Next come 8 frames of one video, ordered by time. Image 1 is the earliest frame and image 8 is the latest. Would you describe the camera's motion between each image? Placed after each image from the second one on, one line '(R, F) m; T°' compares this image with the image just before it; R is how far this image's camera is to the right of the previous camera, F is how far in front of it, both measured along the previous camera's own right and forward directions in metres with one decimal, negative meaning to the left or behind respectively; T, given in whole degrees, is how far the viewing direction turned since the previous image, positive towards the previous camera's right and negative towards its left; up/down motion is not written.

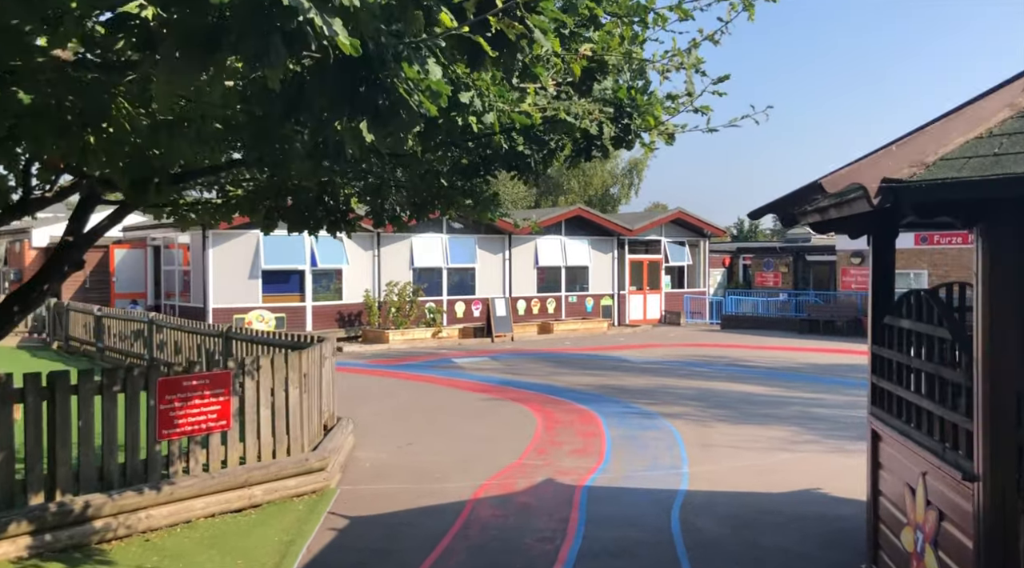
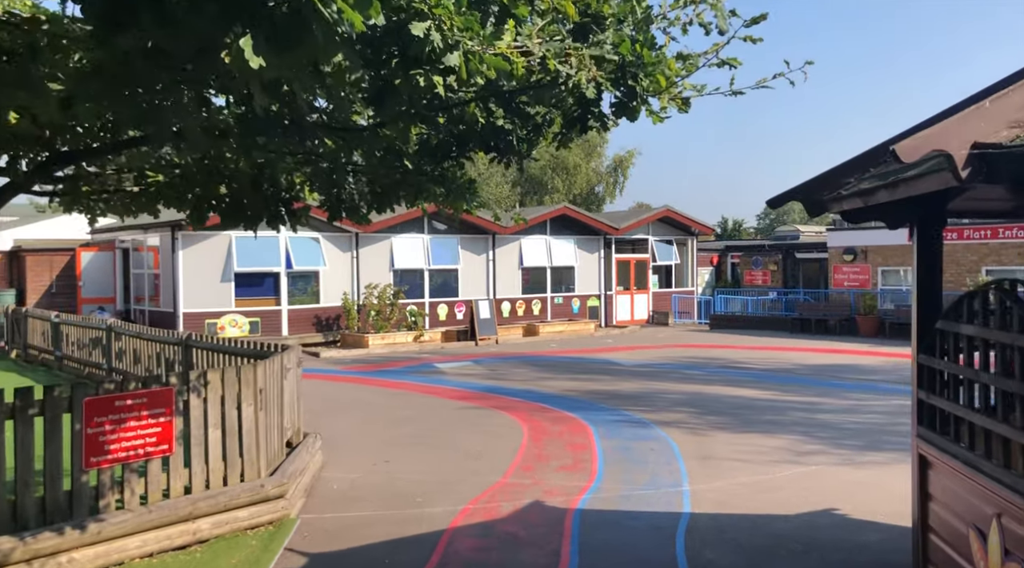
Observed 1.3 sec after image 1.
(0.0, +0.8) m; +1°
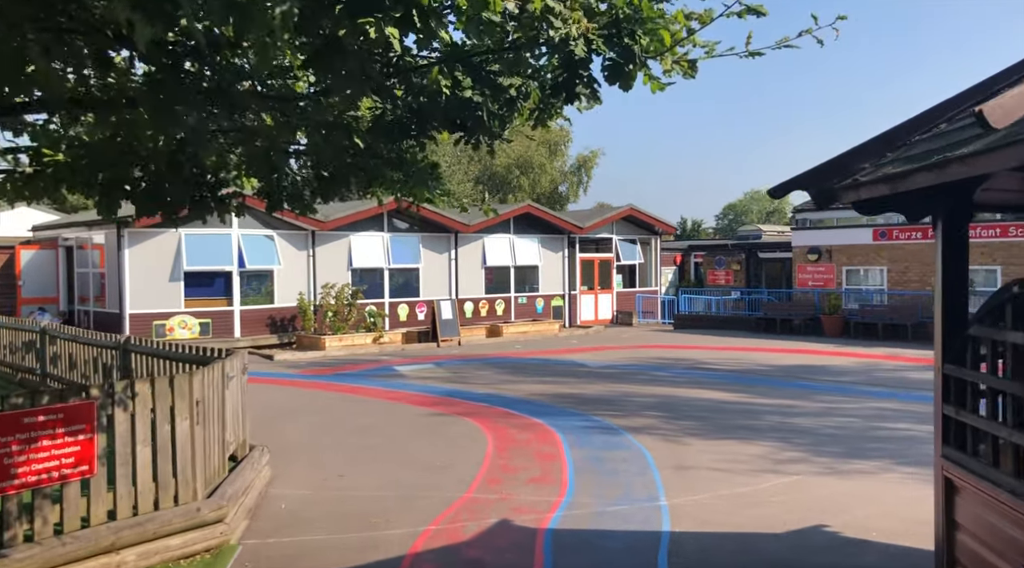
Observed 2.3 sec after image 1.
(0.0, +0.6) m; +2°
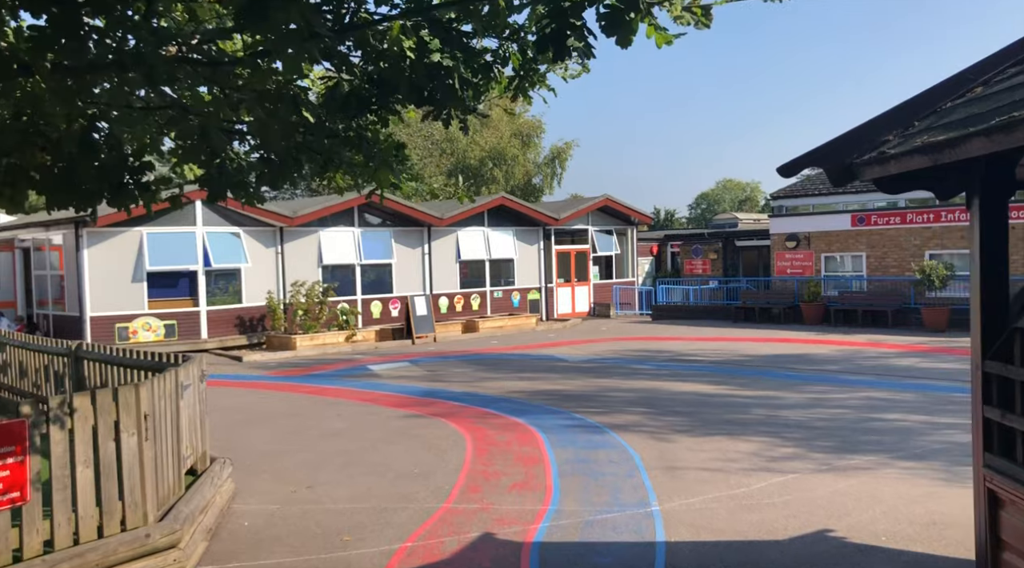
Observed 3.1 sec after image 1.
(0.0, +0.5) m; +2°
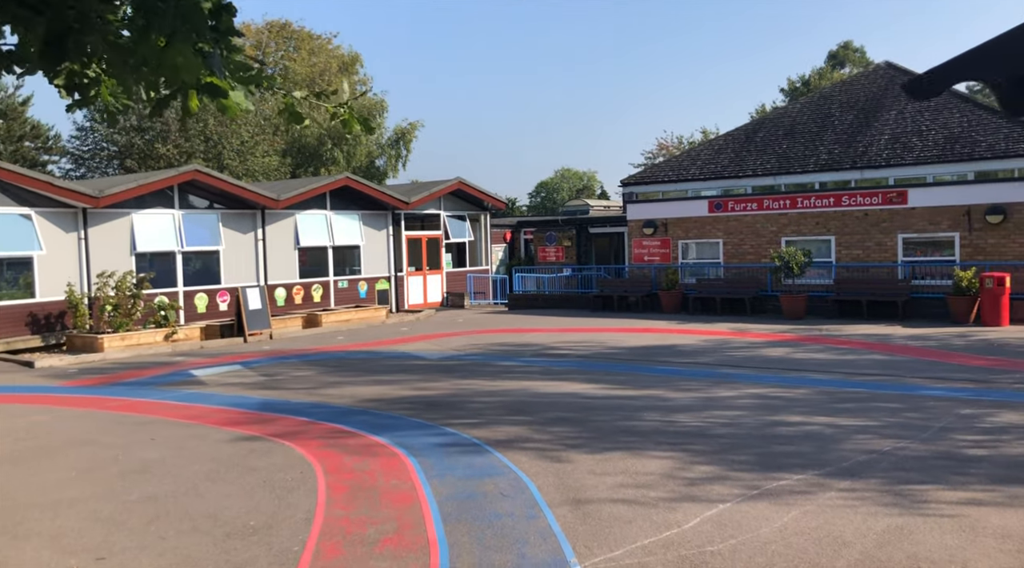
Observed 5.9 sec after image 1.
(-0.2, +1.9) m; +10°
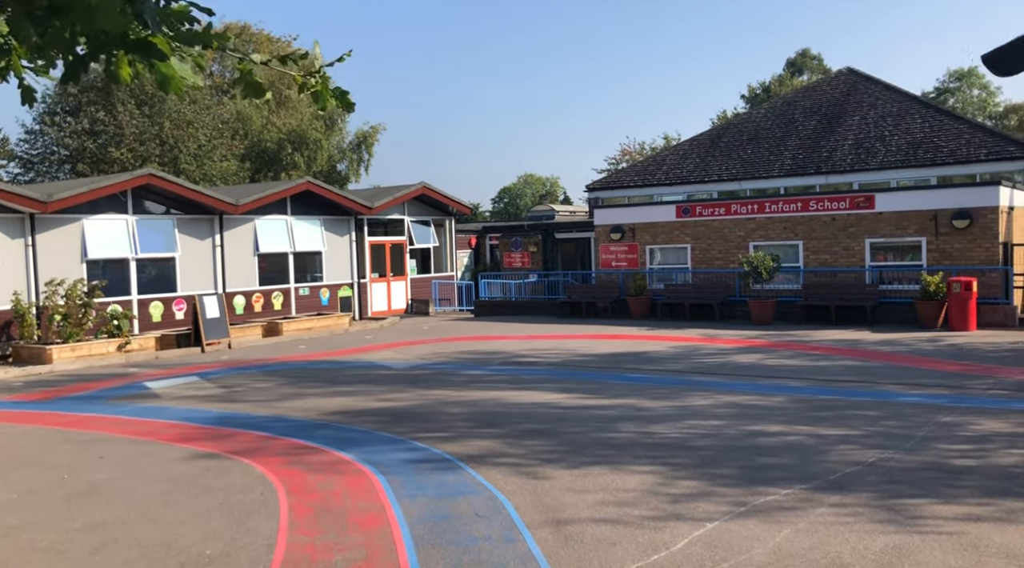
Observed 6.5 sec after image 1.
(-0.1, +0.4) m; +2°
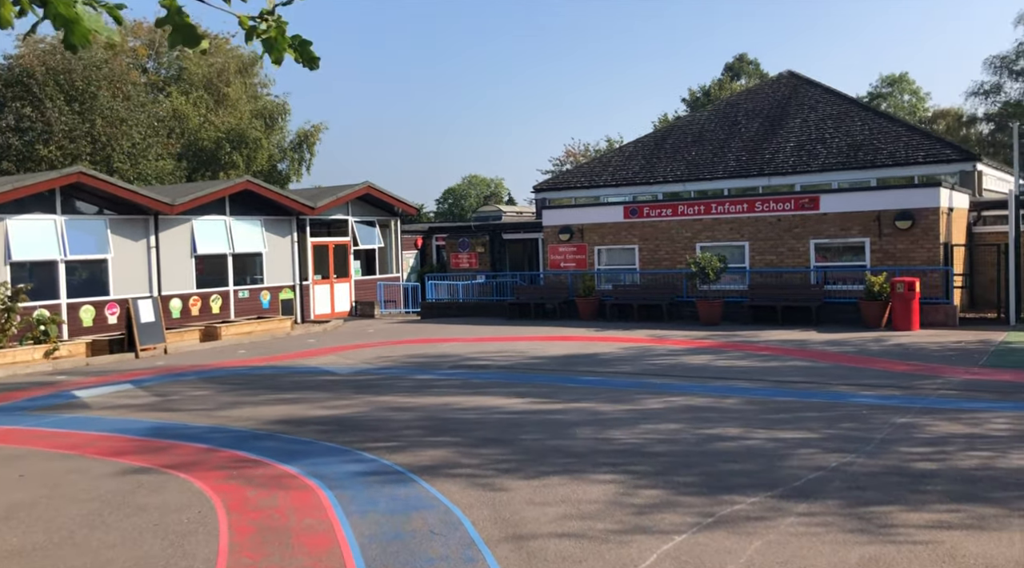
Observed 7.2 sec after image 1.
(-0.1, +0.4) m; +4°
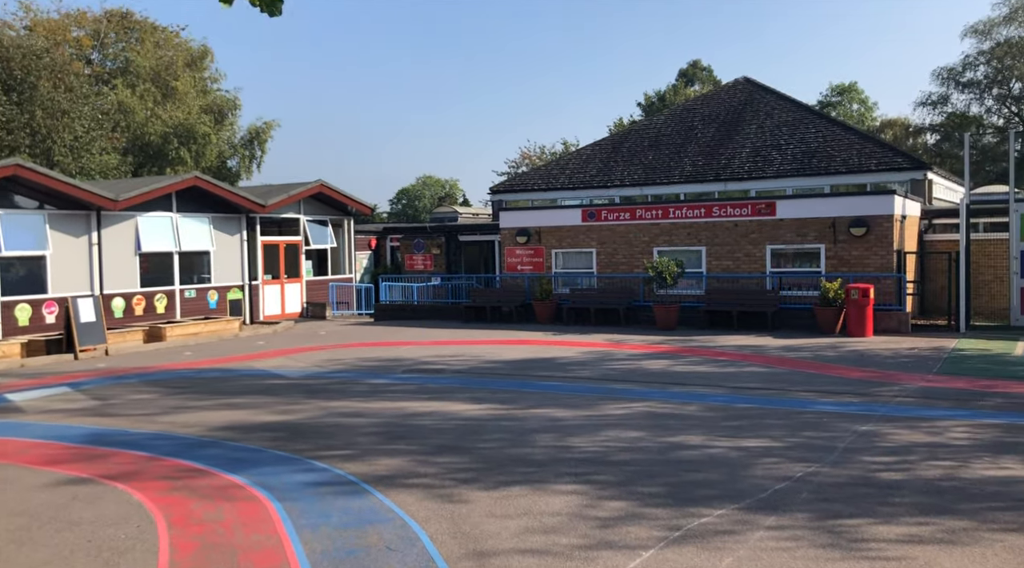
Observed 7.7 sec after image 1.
(-0.1, +0.3) m; +3°
